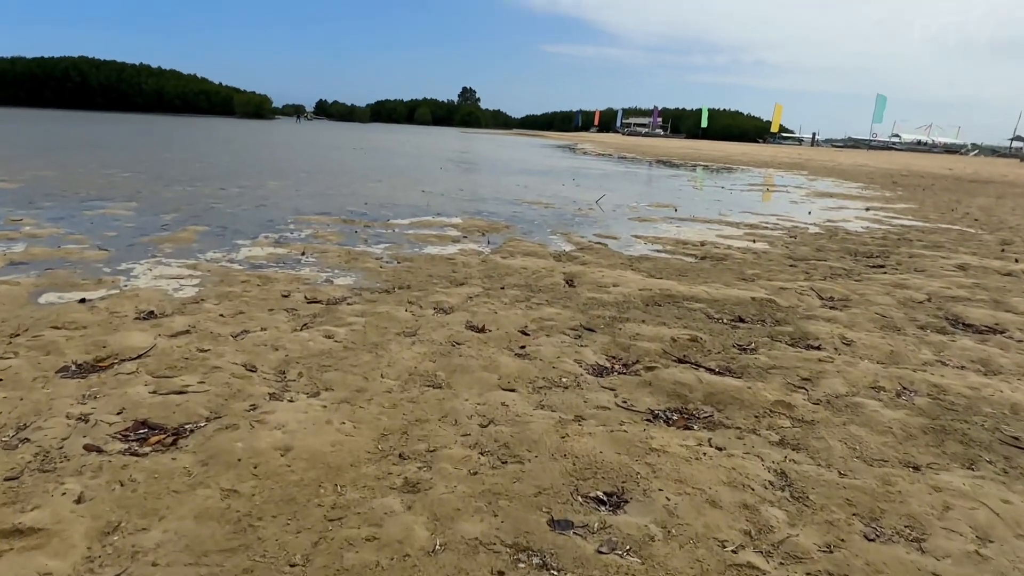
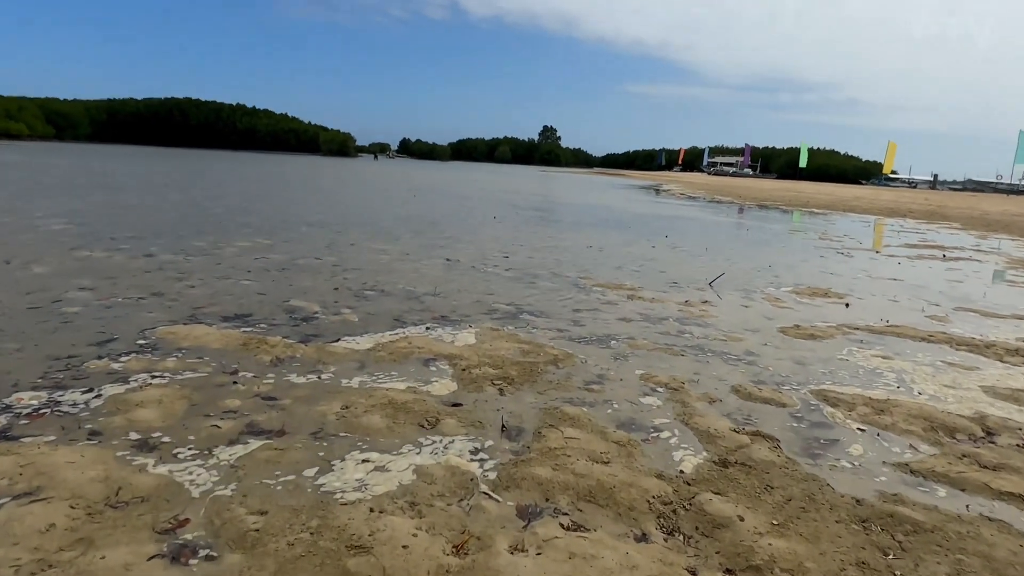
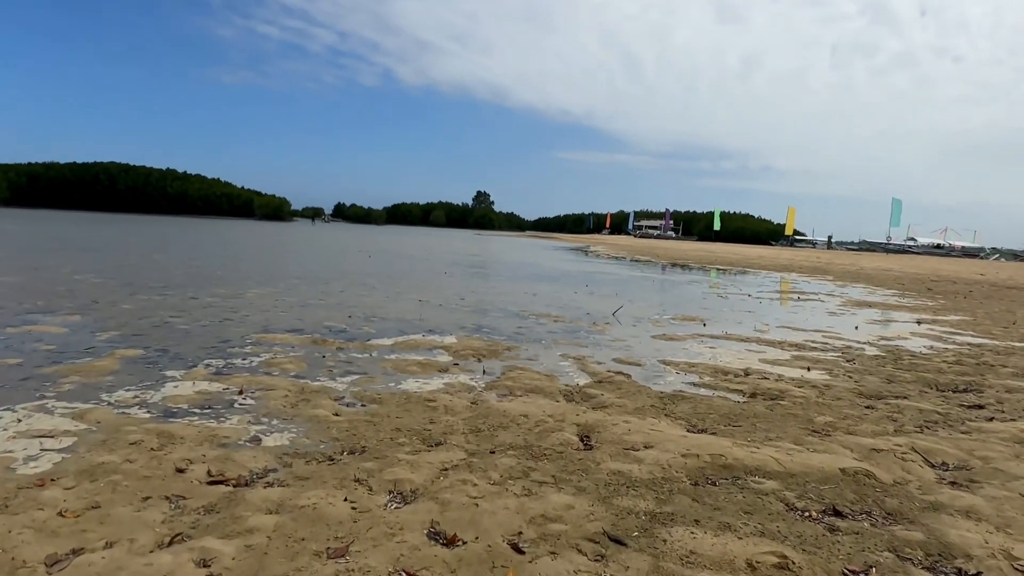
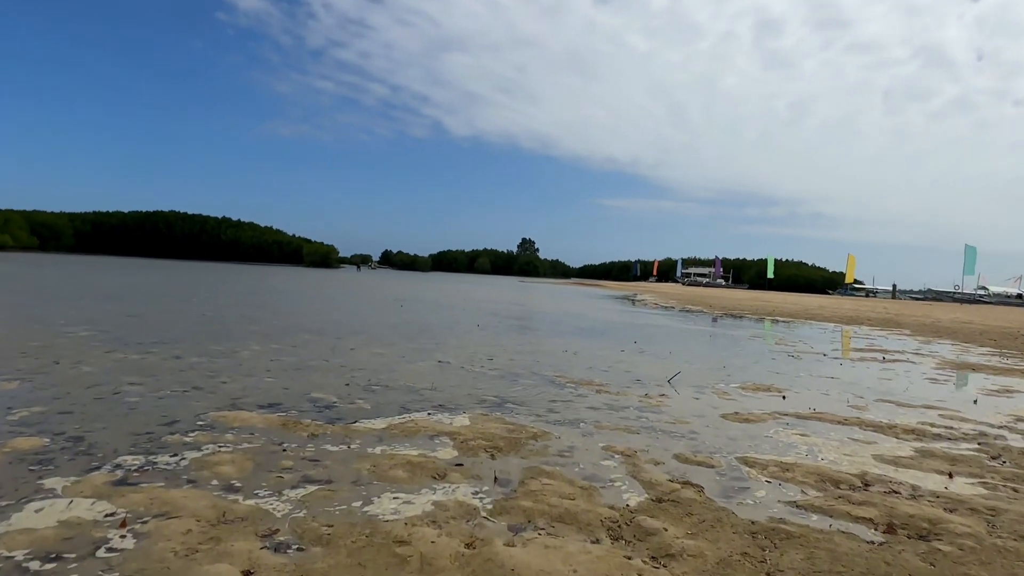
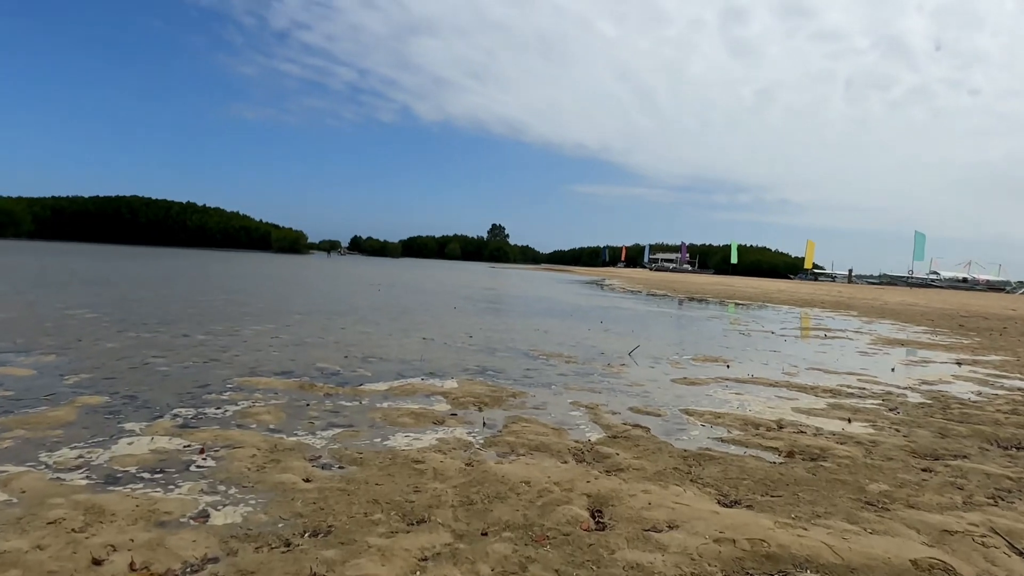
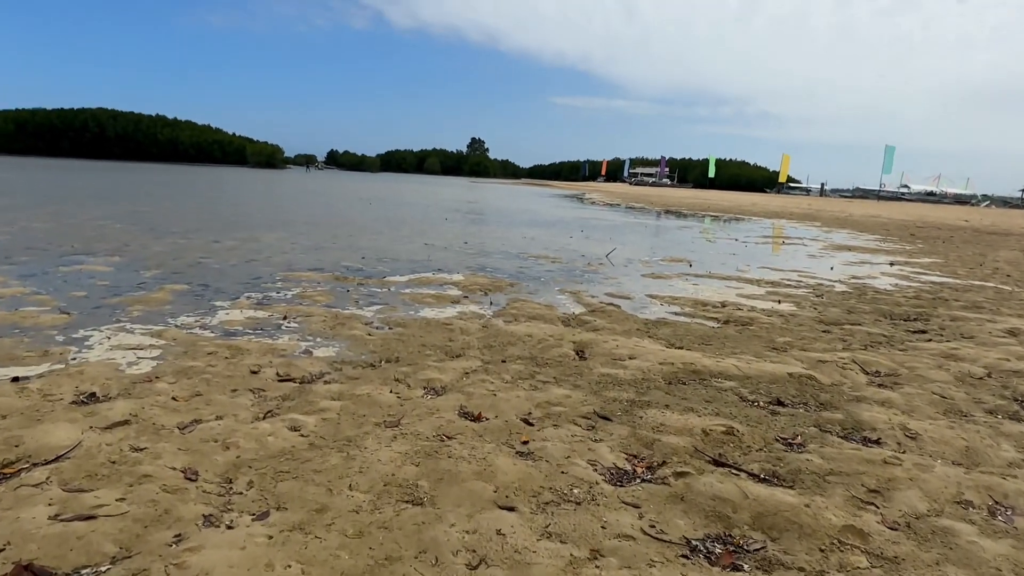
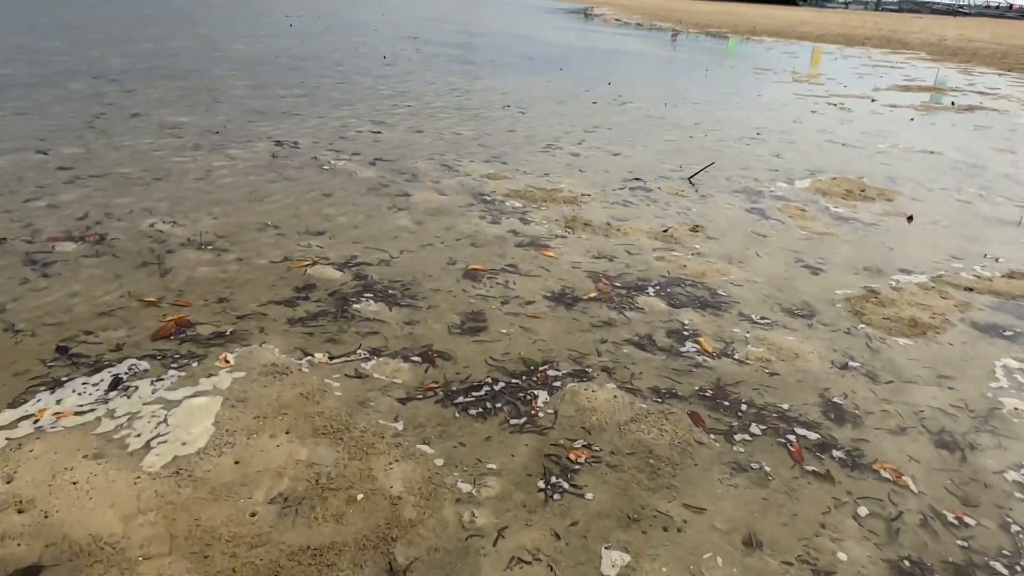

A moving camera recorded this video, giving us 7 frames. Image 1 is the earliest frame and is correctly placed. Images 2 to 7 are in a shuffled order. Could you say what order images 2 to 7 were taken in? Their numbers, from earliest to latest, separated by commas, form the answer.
6, 3, 5, 4, 2, 7
